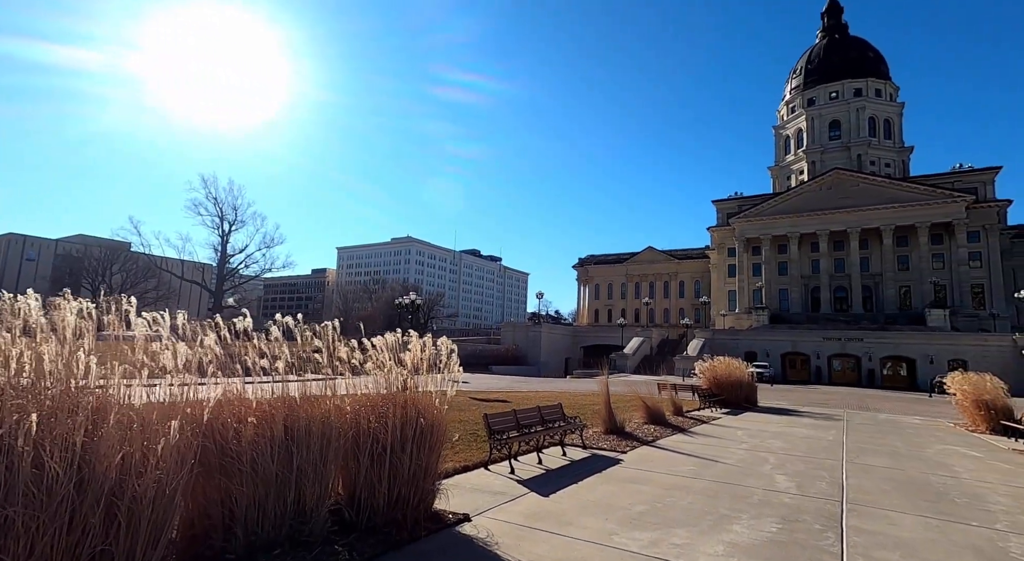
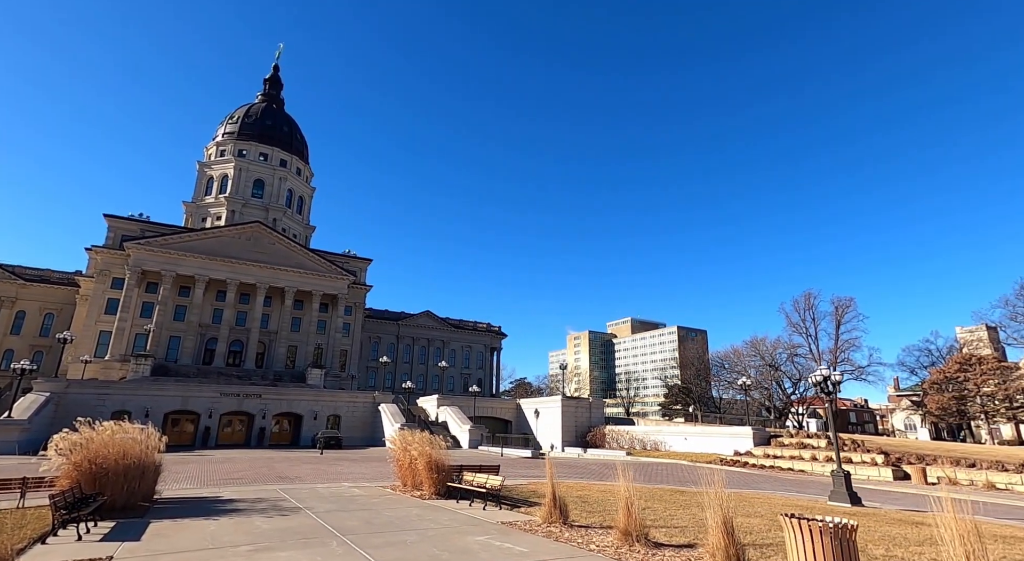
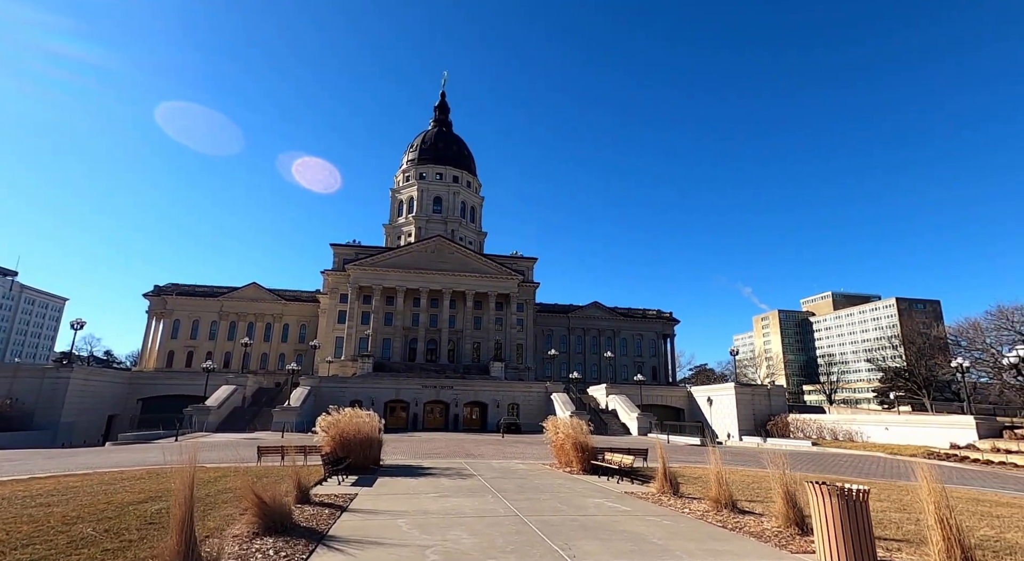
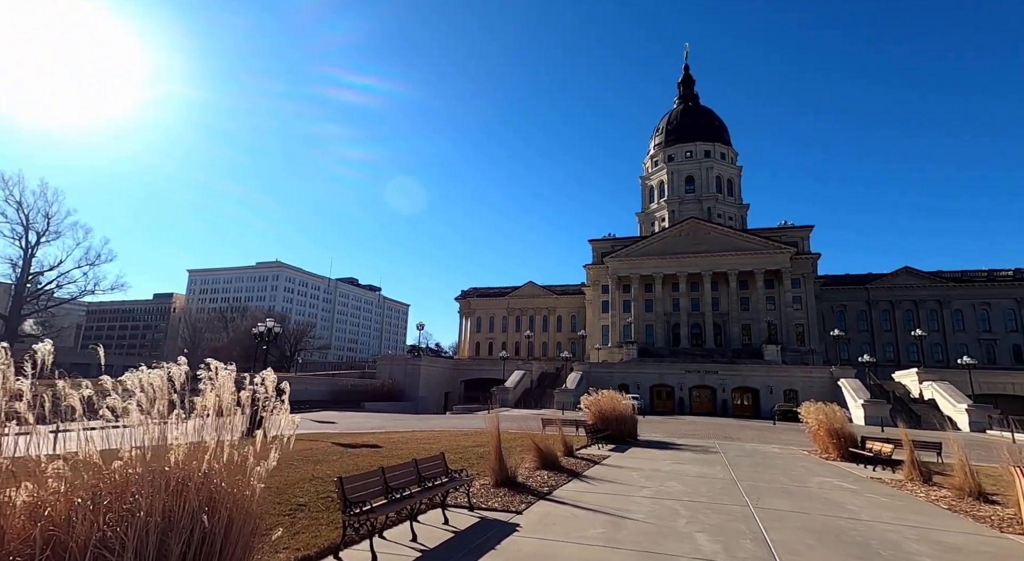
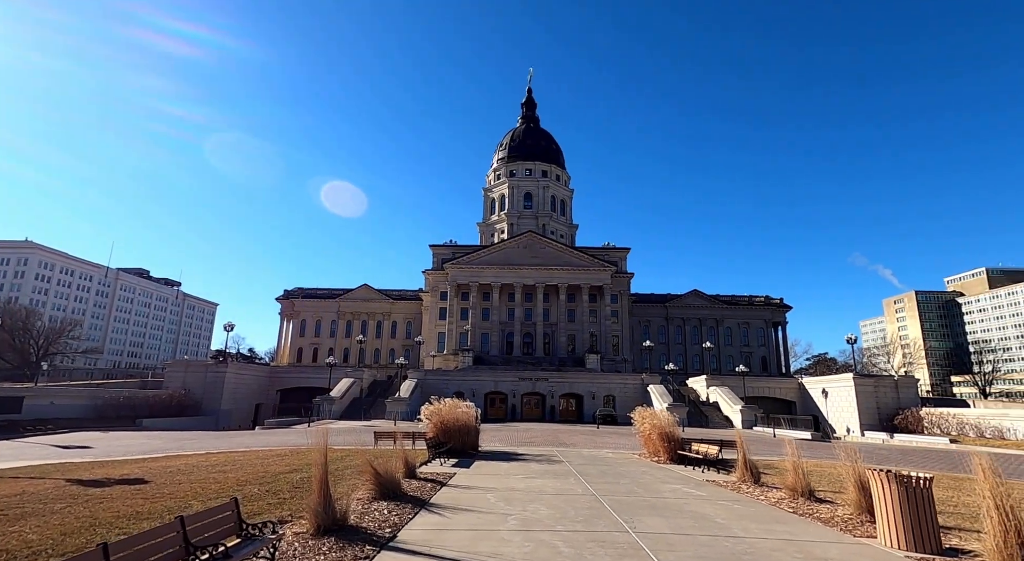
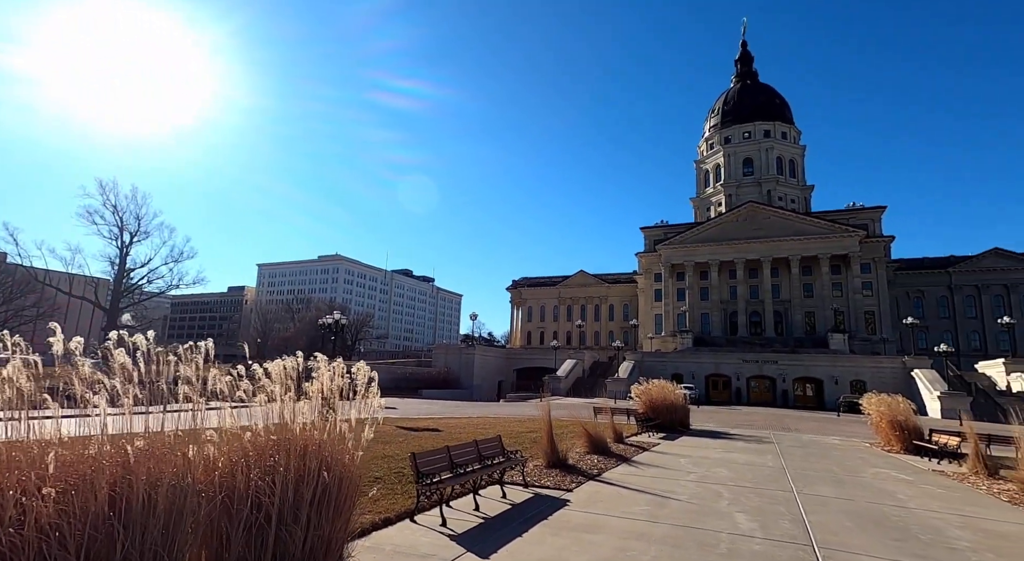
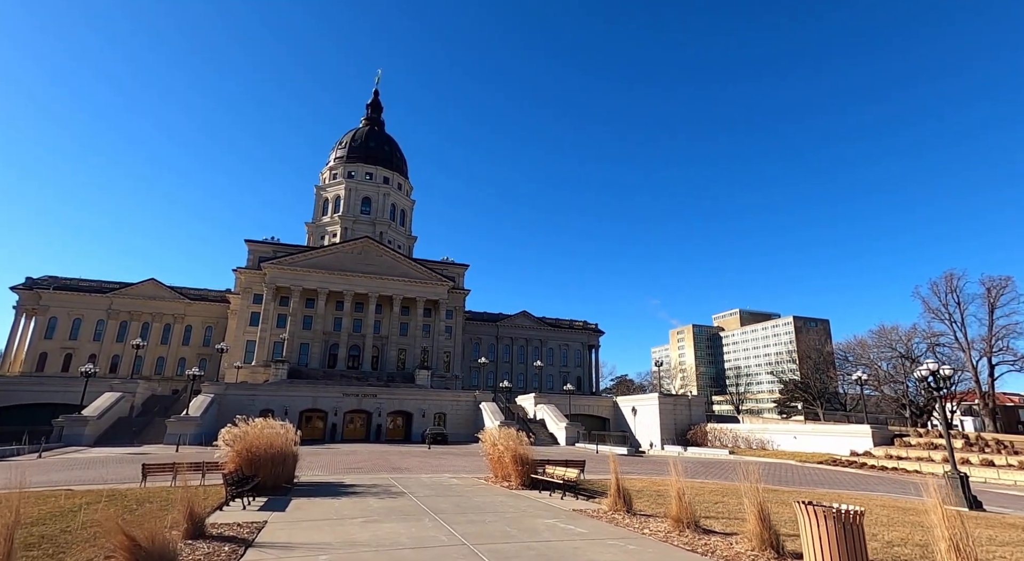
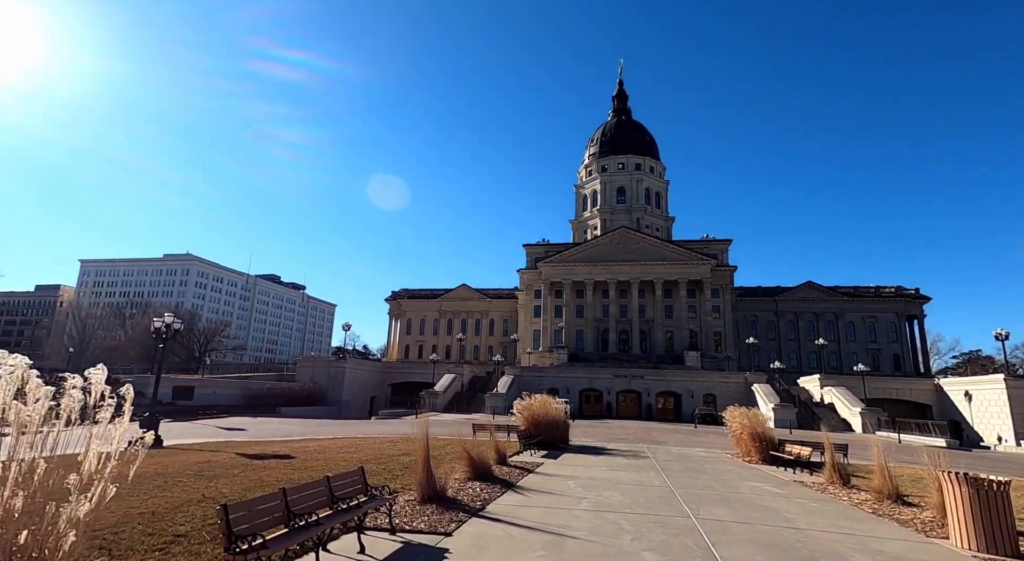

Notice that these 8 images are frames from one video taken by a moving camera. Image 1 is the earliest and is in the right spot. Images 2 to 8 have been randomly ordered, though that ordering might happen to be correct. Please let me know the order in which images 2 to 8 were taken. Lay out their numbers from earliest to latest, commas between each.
6, 4, 8, 5, 3, 7, 2
